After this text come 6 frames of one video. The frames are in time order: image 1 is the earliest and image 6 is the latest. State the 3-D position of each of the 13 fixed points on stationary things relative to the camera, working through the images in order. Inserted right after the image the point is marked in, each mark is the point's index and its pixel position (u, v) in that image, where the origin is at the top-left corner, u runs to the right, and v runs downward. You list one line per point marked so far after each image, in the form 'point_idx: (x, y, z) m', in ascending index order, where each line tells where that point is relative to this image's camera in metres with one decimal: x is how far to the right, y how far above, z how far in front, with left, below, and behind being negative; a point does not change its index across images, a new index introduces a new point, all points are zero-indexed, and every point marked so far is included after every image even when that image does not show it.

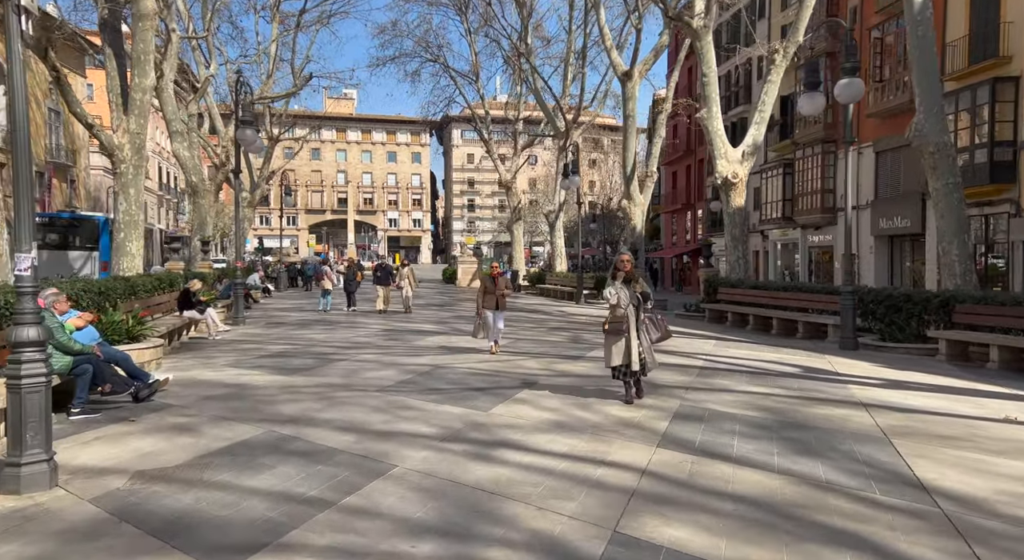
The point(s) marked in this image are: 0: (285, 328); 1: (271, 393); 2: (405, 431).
0: (-5.6, -1.2, +14.4) m
1: (-2.9, -1.4, +7.1) m
2: (-1.0, -1.4, +5.3) m
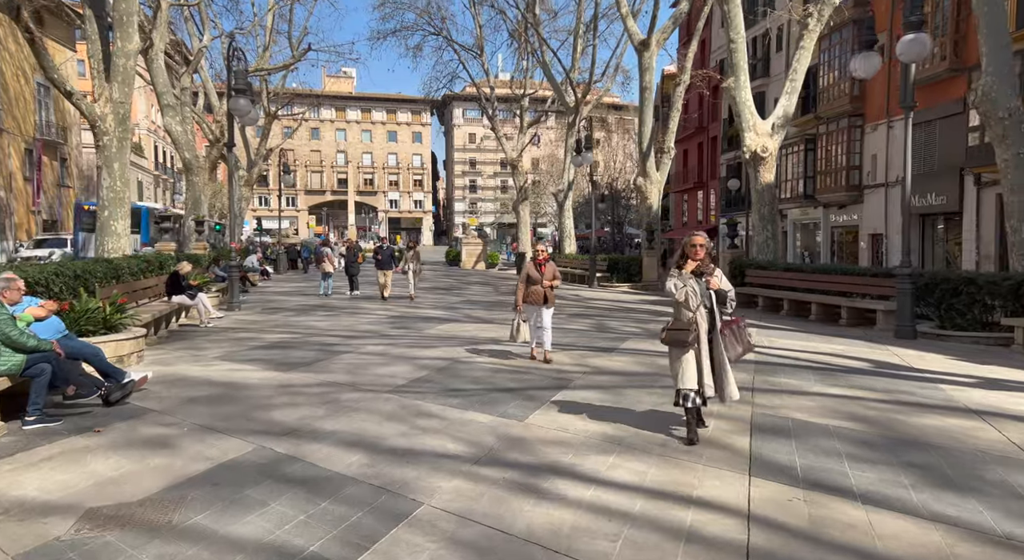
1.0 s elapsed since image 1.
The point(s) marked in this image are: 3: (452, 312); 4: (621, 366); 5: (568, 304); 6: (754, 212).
0: (-5.3, -0.8, +13.4) m
1: (-2.6, -1.2, +6.1) m
2: (-0.6, -1.3, +4.3) m
3: (-1.3, -0.8, +13.0) m
4: (+1.3, -1.1, +7.2) m
5: (+1.4, -0.6, +14.3) m
6: (+6.7, +1.9, +16.1) m
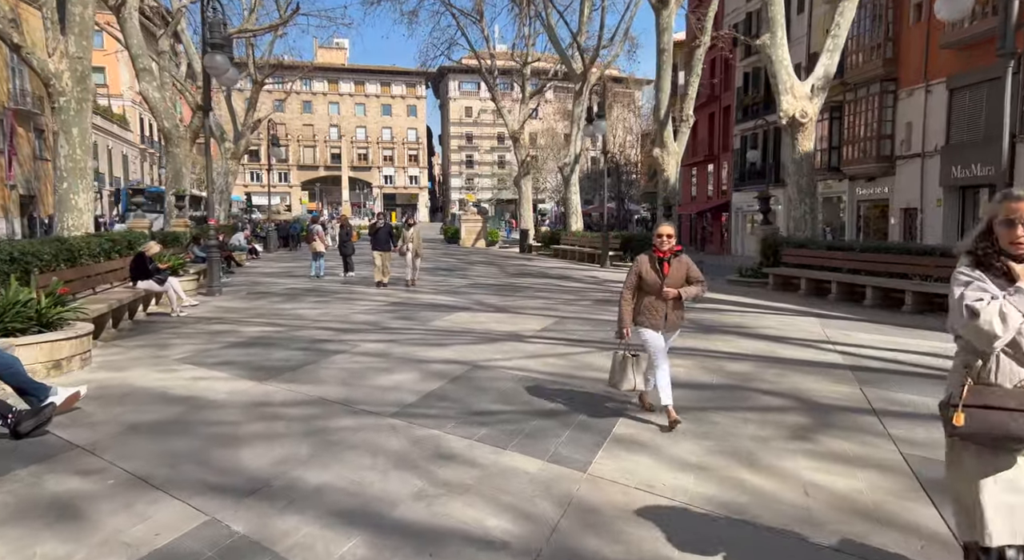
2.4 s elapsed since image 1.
0: (-5.0, -0.4, +11.9) m
1: (-2.2, -1.1, +4.7) m
2: (-0.3, -1.2, +2.9) m
3: (-1.0, -0.4, +11.6) m
4: (+1.7, -0.9, +5.7) m
5: (+1.7, -0.2, +12.8) m
6: (+7.0, +2.4, +14.5) m
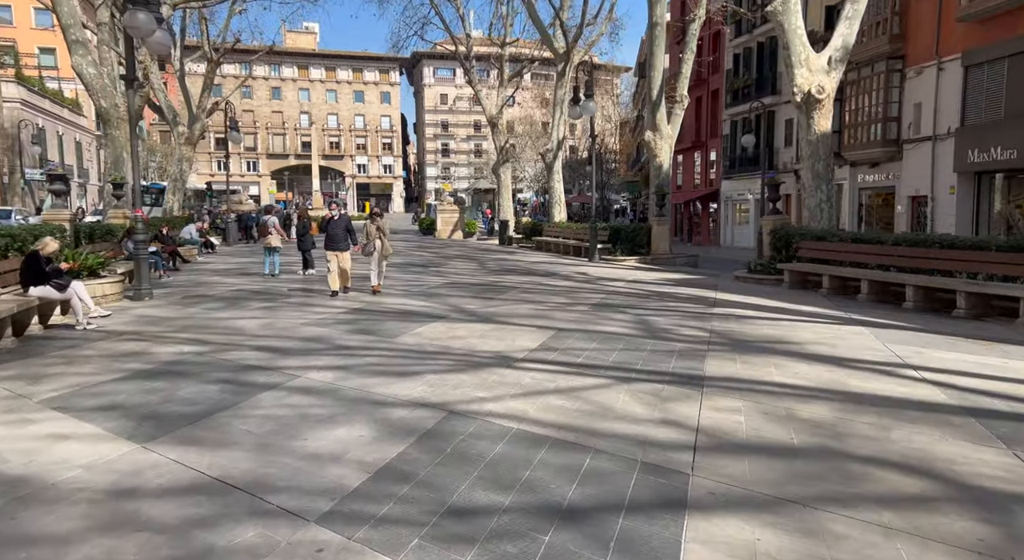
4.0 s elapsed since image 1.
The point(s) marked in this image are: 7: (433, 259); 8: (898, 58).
0: (-5.3, -0.5, +10.0) m
1: (-2.3, -1.3, +2.9) m
2: (-0.2, -1.4, +1.2) m
3: (-1.3, -0.4, +9.8) m
4: (+1.6, -1.0, +4.1) m
5: (+1.3, -0.2, +11.2) m
6: (+6.5, +2.5, +13.1) m
7: (-2.5, +0.7, +18.3) m
8: (+12.1, +7.0, +18.1) m
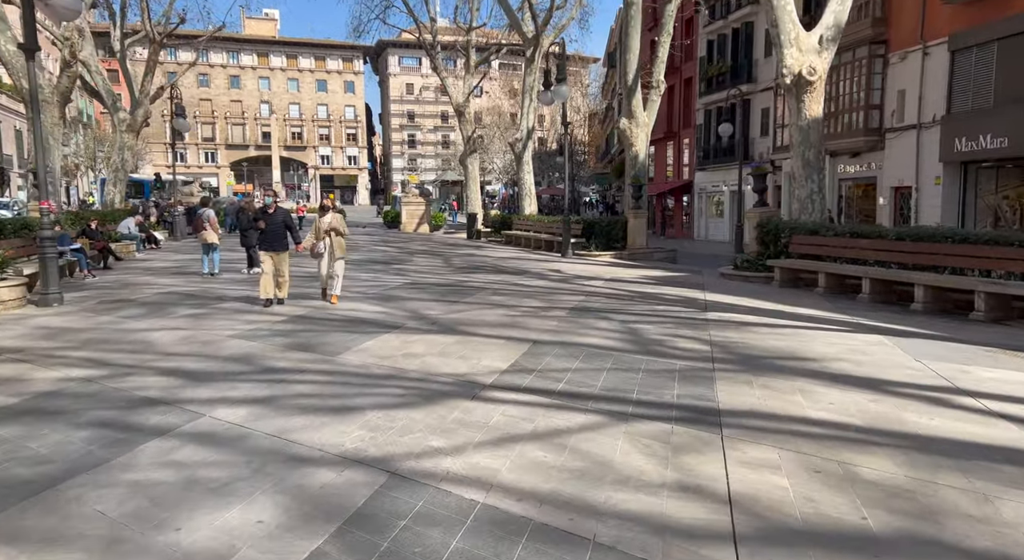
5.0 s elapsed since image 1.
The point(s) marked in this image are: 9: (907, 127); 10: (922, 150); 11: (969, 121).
0: (-5.8, -0.5, +8.6) m
1: (-2.4, -1.4, +1.6) m
2: (-0.2, -1.5, 0.0) m
3: (-1.8, -0.4, +8.6) m
4: (+1.4, -1.1, +3.0) m
5: (+0.8, -0.2, +10.1) m
6: (+5.9, +2.6, +12.2) m
7: (-3.4, +0.7, +17.0) m
8: (+11.1, +7.2, +17.5) m
9: (+11.3, +4.4, +16.6) m
10: (+11.4, +3.6, +16.0) m
11: (+11.4, +3.9, +14.5) m
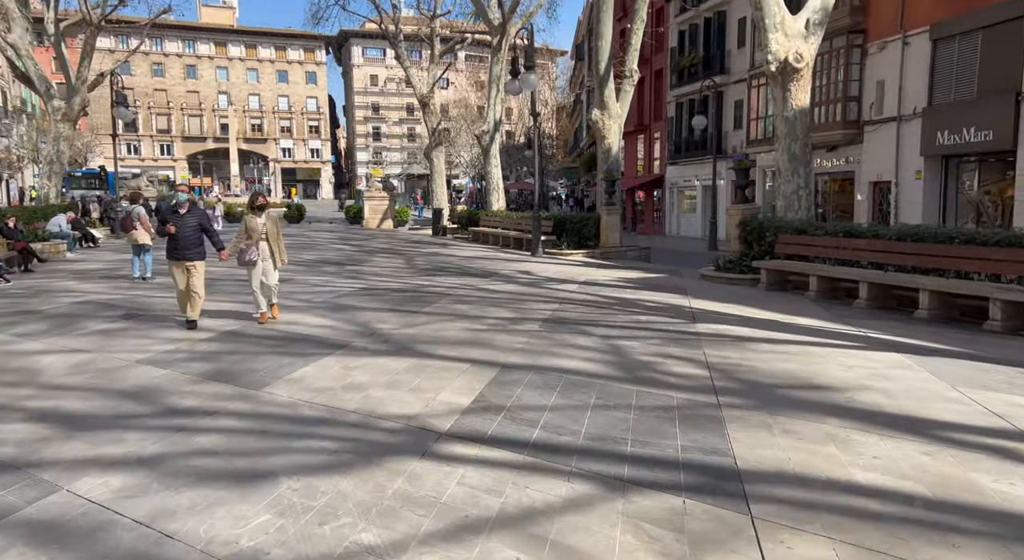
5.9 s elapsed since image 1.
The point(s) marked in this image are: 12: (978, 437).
0: (-6.2, -0.7, +7.3) m
1: (-2.4, -1.6, +0.5) m
2: (-0.2, -1.7, -1.0) m
3: (-2.2, -0.5, +7.5) m
4: (+1.3, -1.2, +2.1) m
5: (+0.2, -0.2, +9.1) m
6: (+5.2, +2.6, +11.4) m
7: (-4.3, +0.7, +15.8) m
8: (+10.1, +7.2, +16.9) m
9: (+10.4, +4.5, +16.1) m
10: (+10.5, +3.7, +15.6) m
11: (+10.6, +4.0, +14.0) m
12: (+2.9, -1.0, +3.6) m
